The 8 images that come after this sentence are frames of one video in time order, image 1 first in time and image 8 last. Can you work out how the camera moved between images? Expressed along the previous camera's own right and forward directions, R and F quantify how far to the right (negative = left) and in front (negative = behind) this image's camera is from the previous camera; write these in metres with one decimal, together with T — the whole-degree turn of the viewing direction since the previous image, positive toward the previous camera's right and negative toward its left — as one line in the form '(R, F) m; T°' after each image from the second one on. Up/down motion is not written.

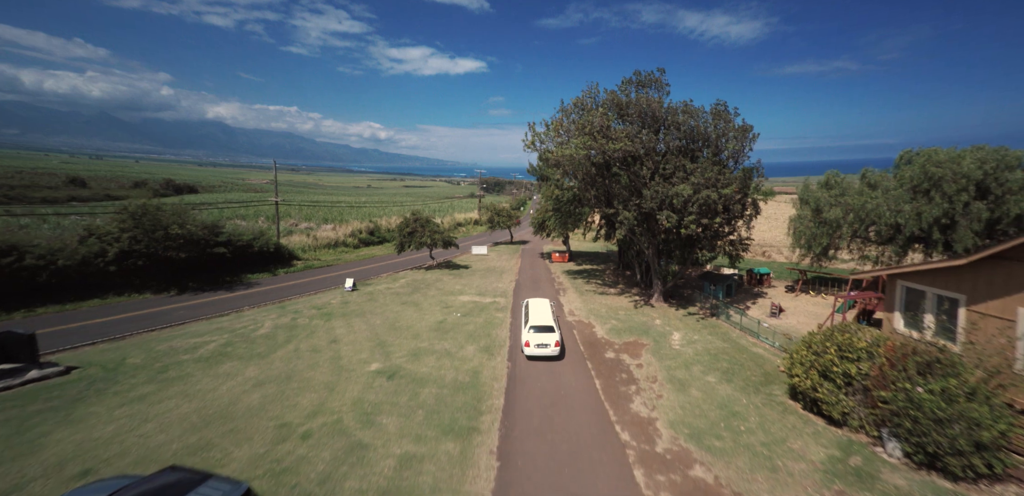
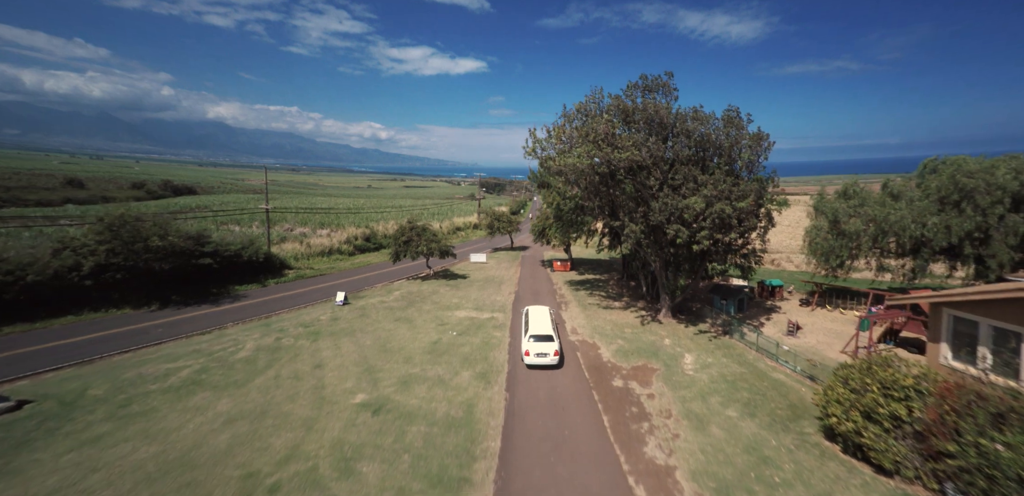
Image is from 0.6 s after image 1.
(+0.1, +1.2) m; 0°
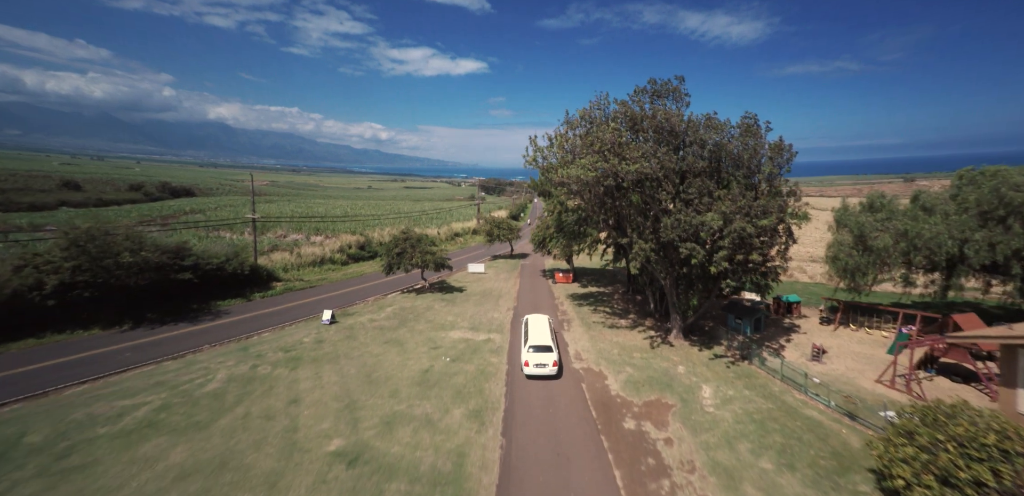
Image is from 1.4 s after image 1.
(+0.1, +1.6) m; 0°
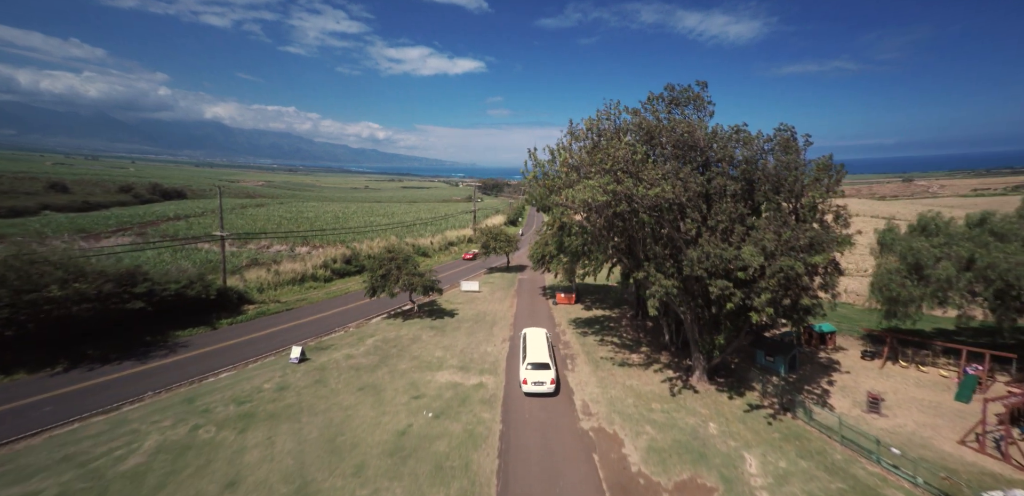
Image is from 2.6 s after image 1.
(+0.1, +2.8) m; 0°
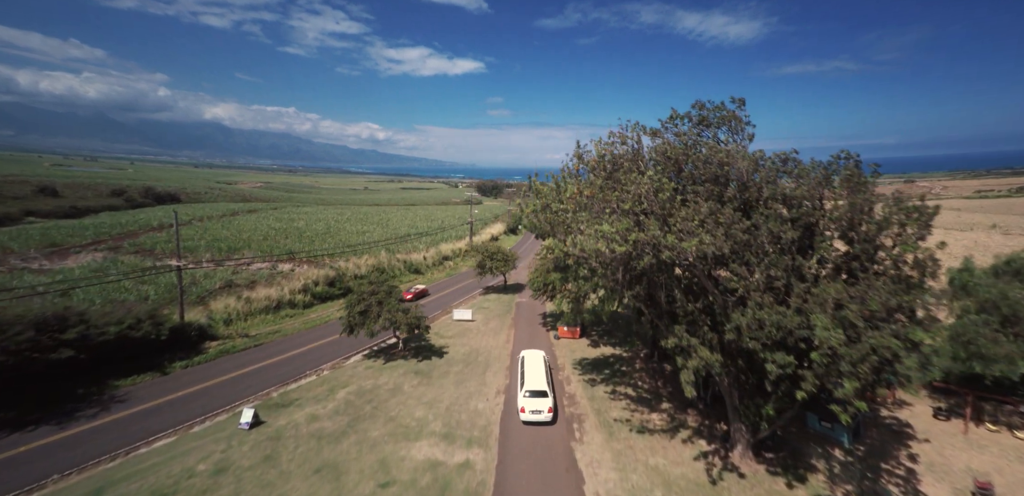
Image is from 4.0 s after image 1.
(+0.1, +3.1) m; 0°
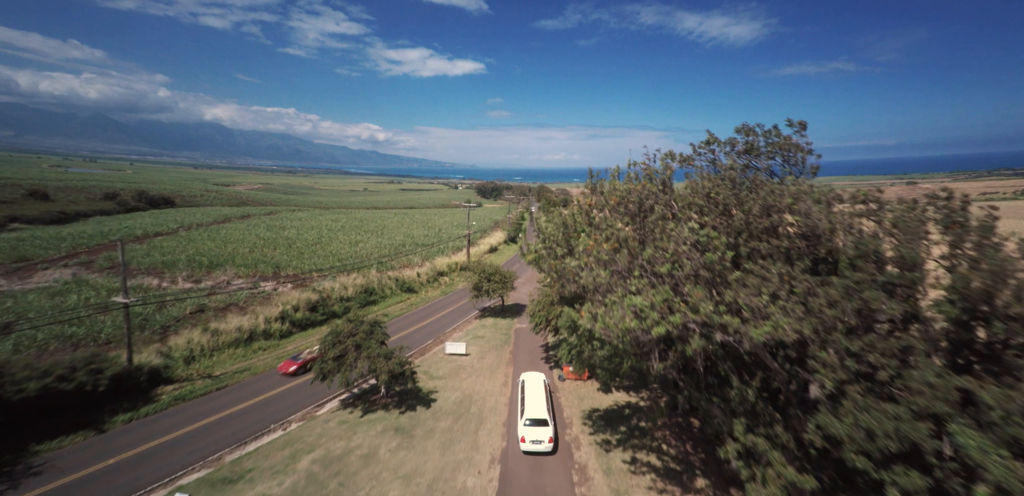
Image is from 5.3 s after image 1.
(+0.1, +3.0) m; 0°
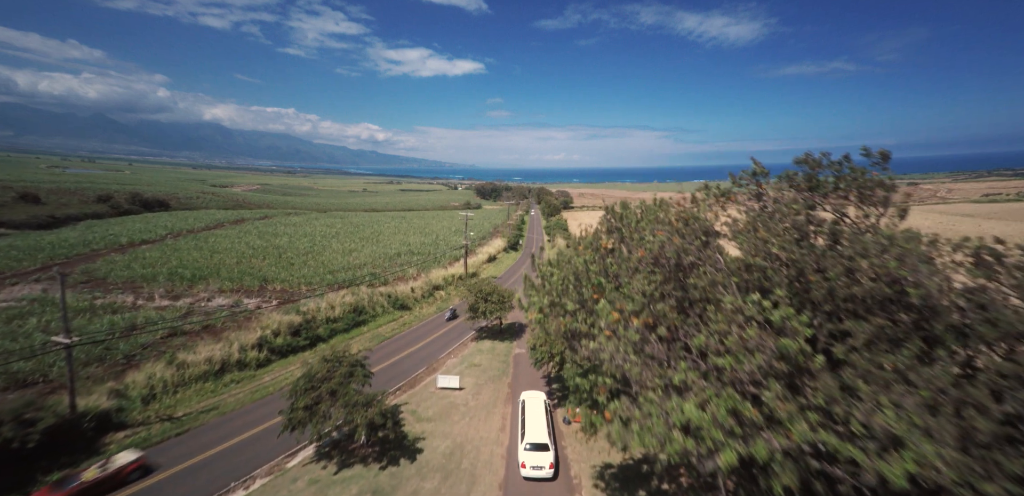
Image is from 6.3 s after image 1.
(+0.1, +2.4) m; 0°
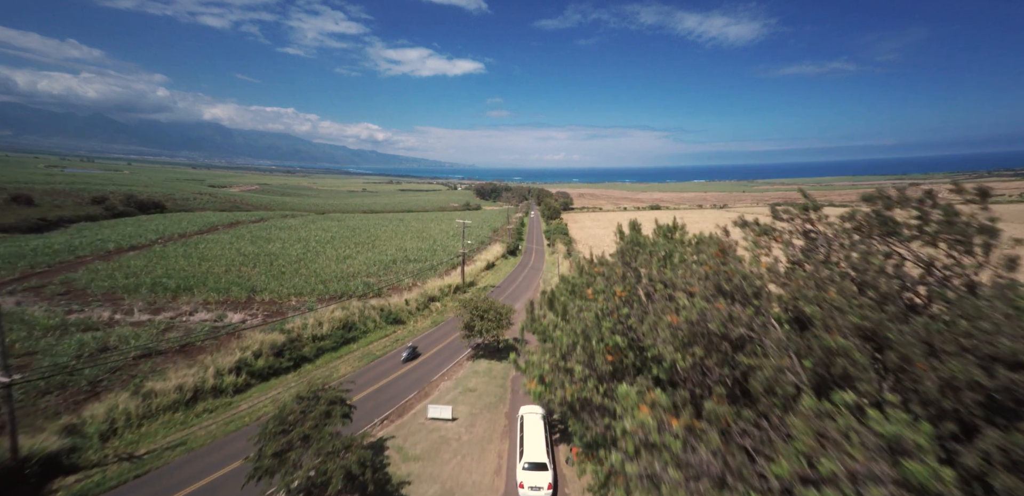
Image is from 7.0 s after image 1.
(+0.1, +1.8) m; 0°
